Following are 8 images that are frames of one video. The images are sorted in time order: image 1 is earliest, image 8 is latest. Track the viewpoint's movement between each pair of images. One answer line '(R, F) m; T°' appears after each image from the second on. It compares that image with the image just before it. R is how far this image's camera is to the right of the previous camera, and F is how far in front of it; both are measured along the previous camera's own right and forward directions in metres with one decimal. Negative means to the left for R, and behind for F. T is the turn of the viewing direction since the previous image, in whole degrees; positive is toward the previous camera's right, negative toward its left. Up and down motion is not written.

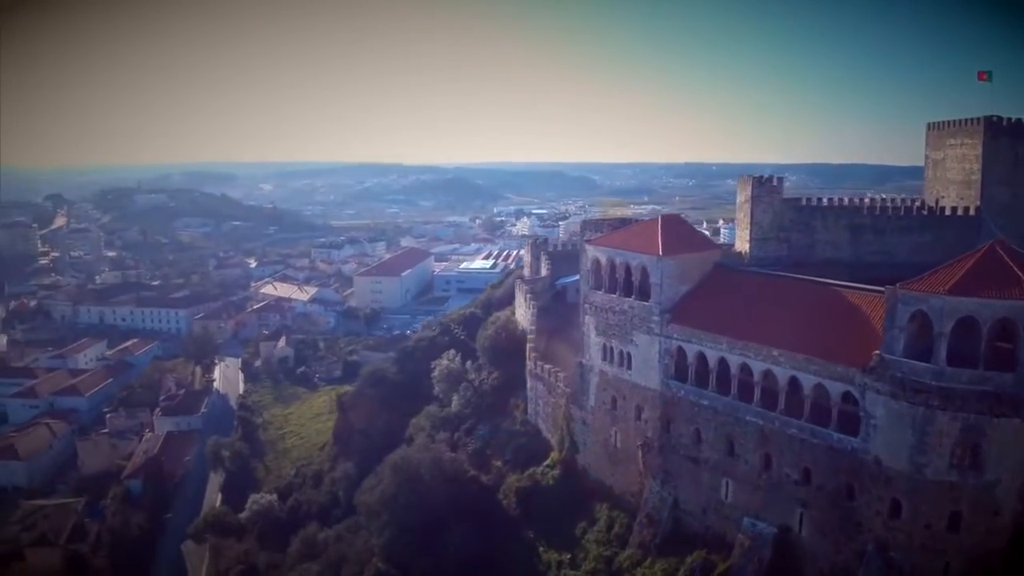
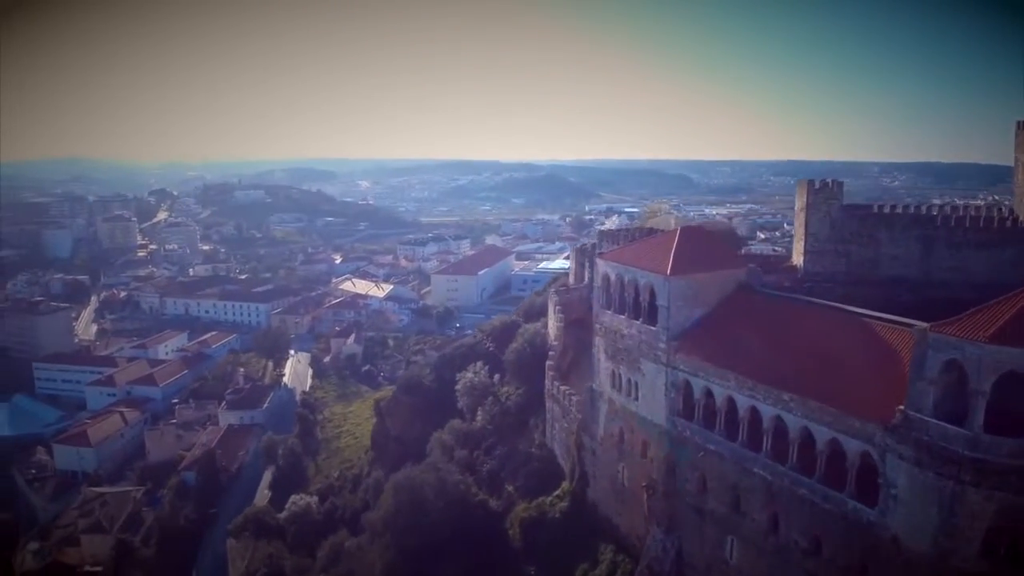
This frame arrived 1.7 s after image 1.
(+1.2, +1.0) m; -7°
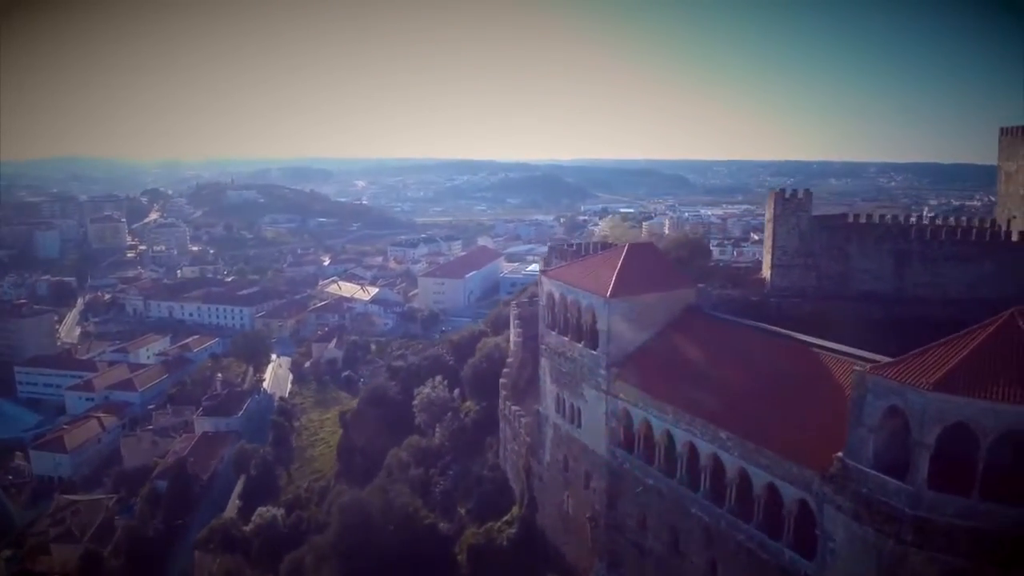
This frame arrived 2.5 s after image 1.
(+0.7, +0.6) m; 0°
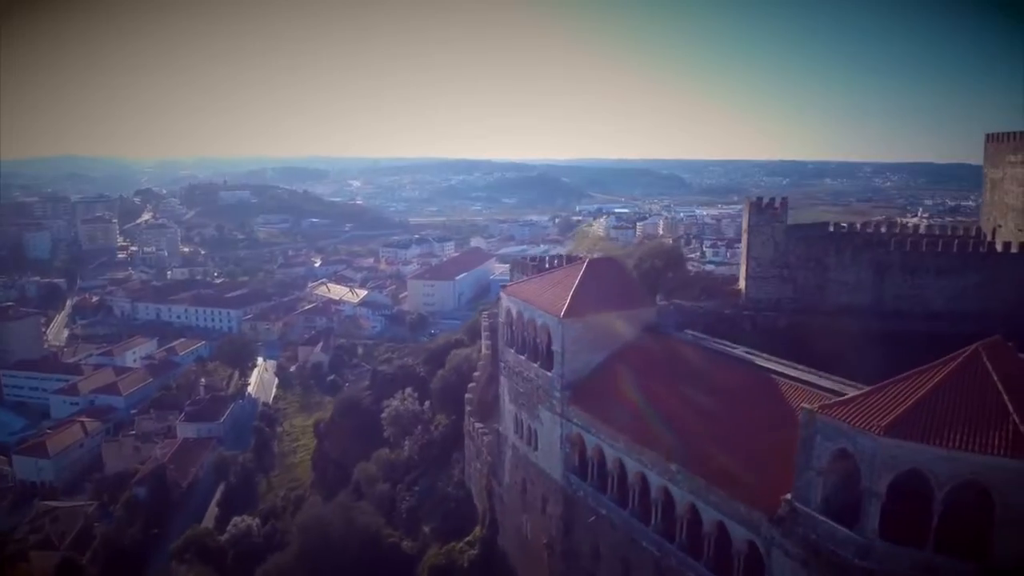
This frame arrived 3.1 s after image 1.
(+0.5, +0.3) m; 0°
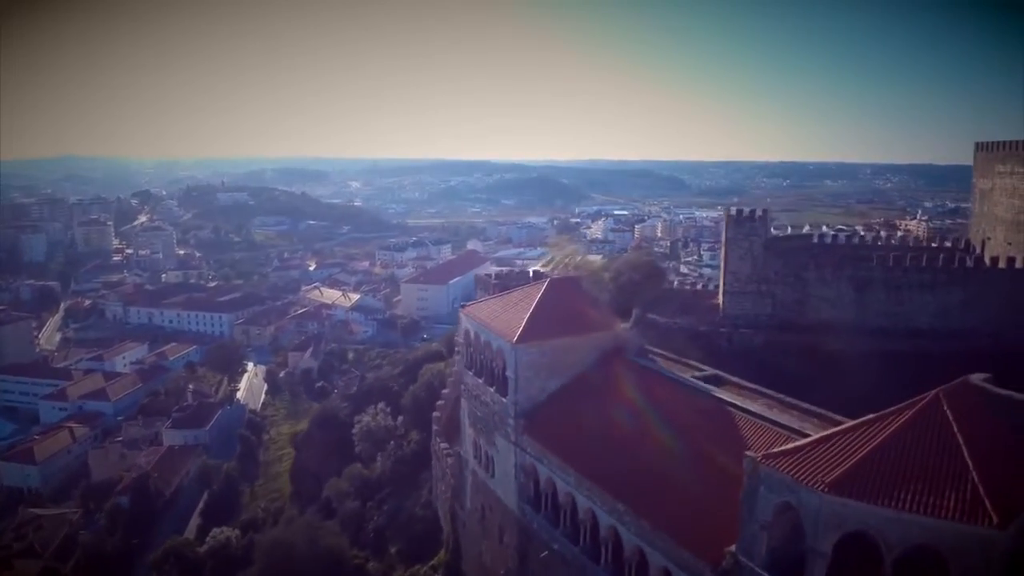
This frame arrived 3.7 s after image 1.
(+0.5, +0.3) m; 0°
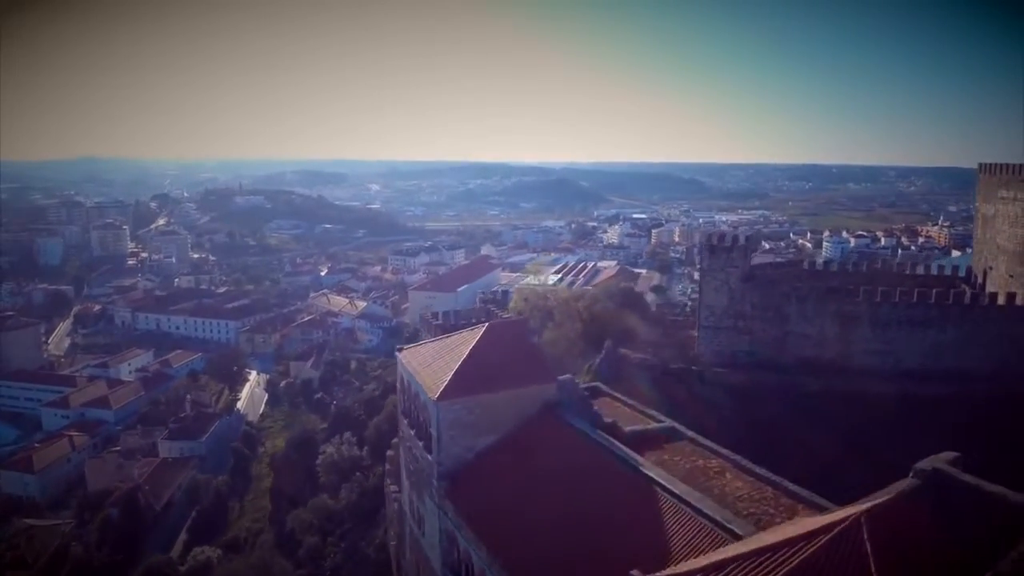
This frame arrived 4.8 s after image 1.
(+0.9, +0.7) m; -1°
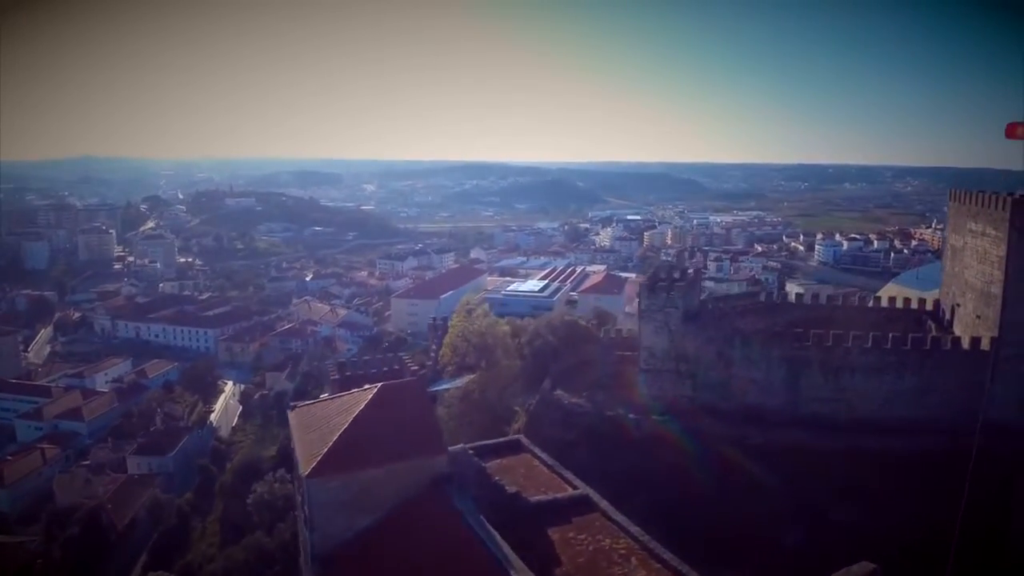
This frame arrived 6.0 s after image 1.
(+1.0, +0.6) m; 0°
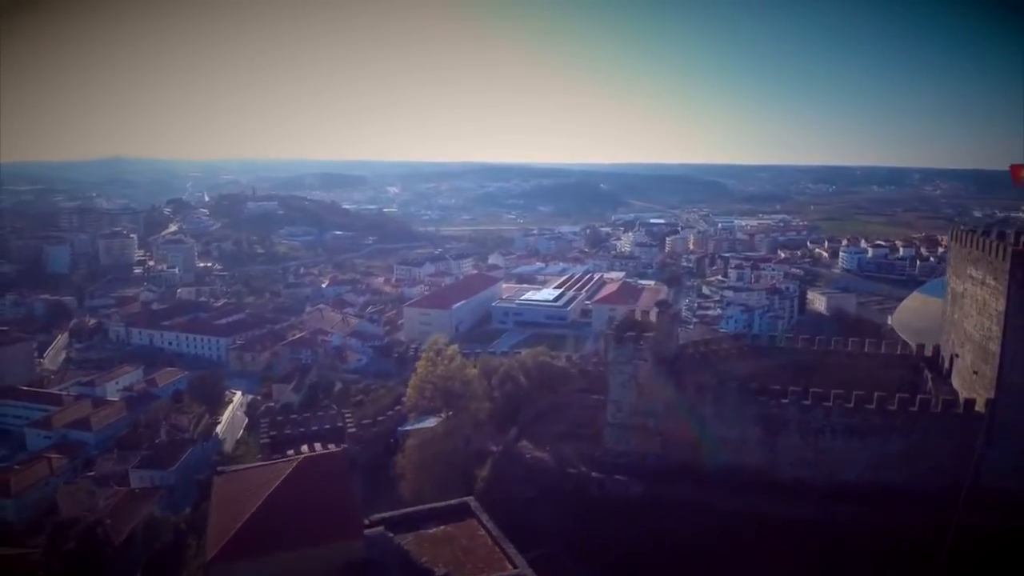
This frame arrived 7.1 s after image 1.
(+0.8, +0.6) m; -2°
